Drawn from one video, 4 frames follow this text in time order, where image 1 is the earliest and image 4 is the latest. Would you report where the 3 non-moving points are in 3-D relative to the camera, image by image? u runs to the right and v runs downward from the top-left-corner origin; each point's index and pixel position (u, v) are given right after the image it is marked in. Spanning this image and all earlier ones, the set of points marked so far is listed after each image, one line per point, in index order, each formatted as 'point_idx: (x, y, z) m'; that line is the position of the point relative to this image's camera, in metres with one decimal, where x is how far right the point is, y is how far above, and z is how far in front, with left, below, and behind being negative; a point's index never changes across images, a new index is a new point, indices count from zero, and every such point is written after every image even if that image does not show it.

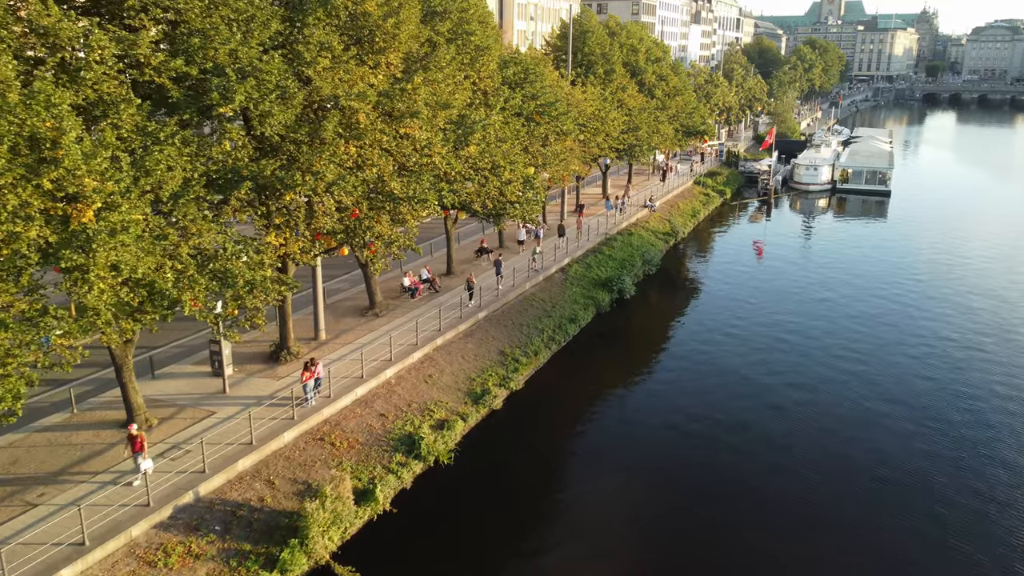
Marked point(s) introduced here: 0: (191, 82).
0: (-6.1, +3.9, +17.1) m
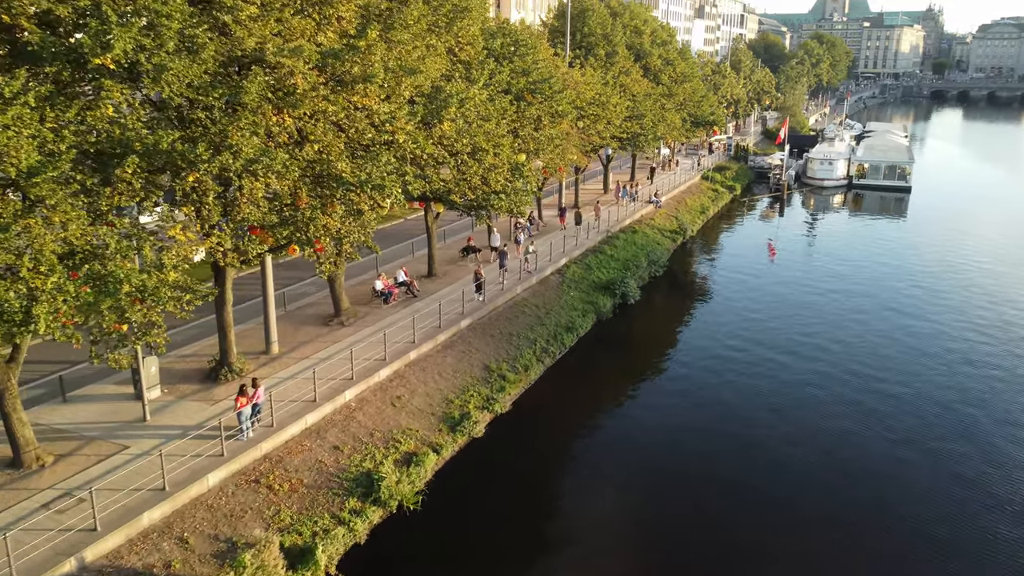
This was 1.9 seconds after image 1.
0: (-6.5, +3.8, +13.0) m
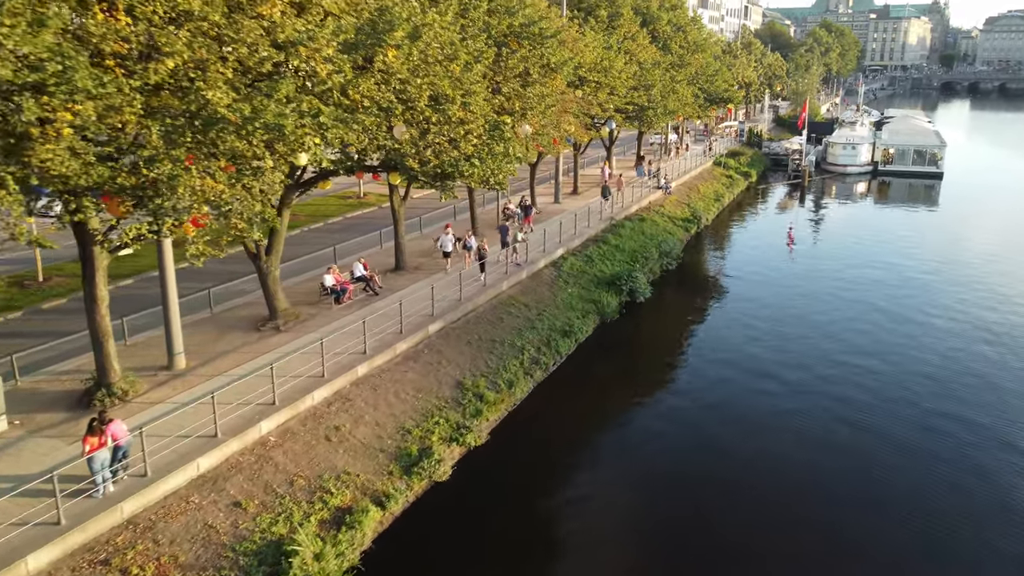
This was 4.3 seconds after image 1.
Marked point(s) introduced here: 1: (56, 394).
0: (-7.0, +3.9, +7.5) m
1: (-8.4, -1.9, +16.5) m
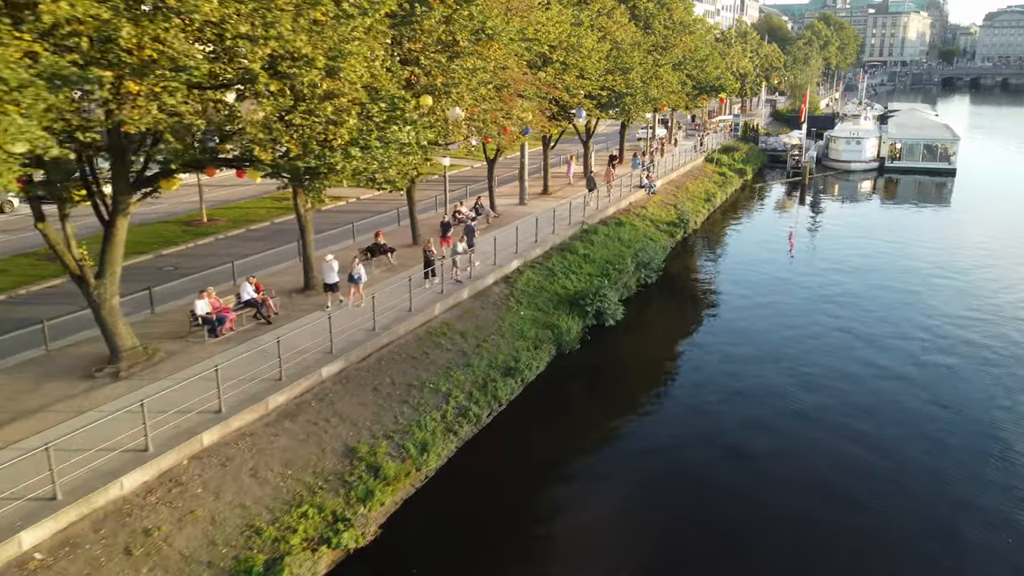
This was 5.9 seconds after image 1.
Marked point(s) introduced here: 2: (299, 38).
0: (-8.4, +3.3, +2.6) m
1: (-9.9, -2.5, +11.5) m
2: (-2.7, +3.5, +12.1) m
